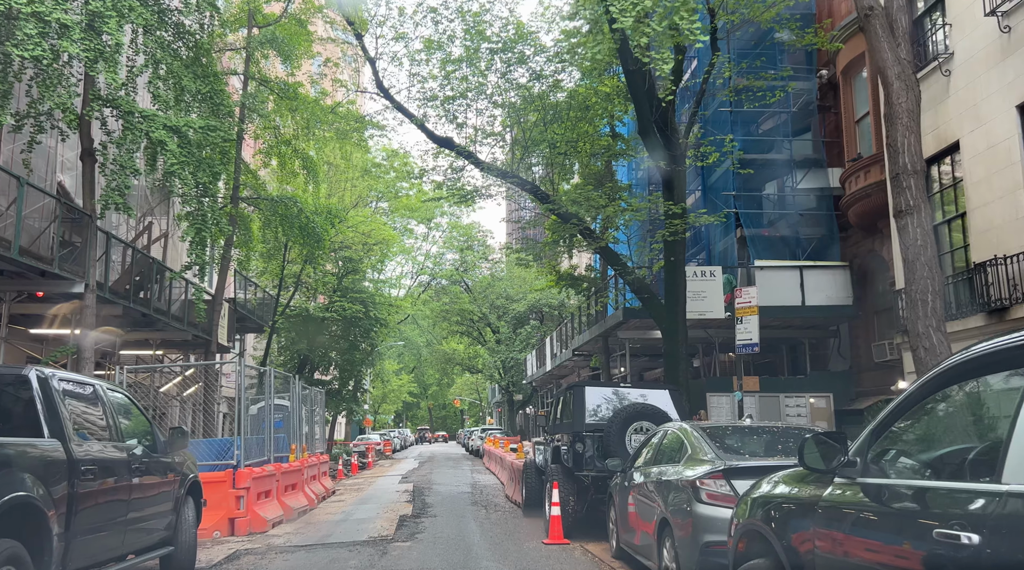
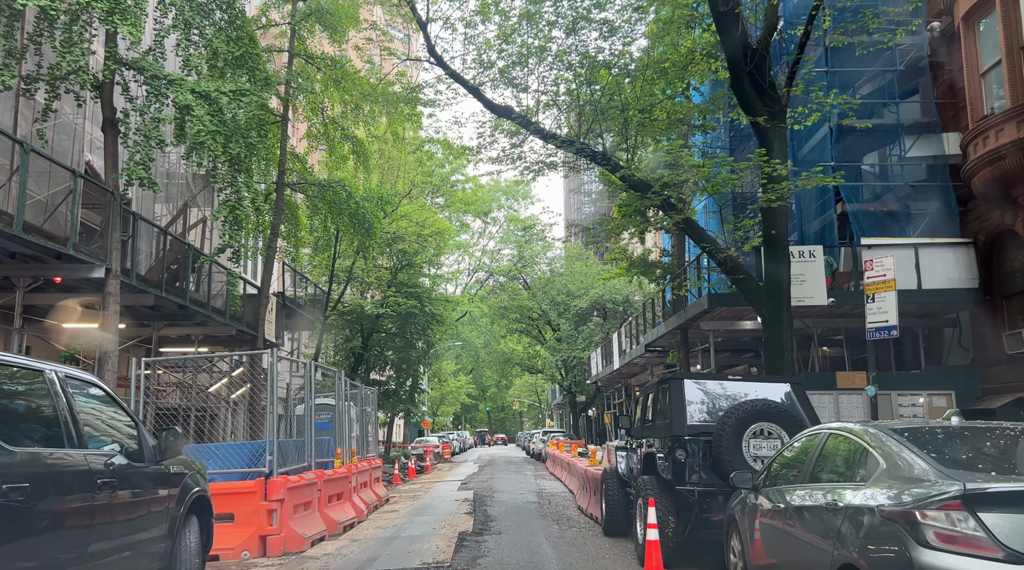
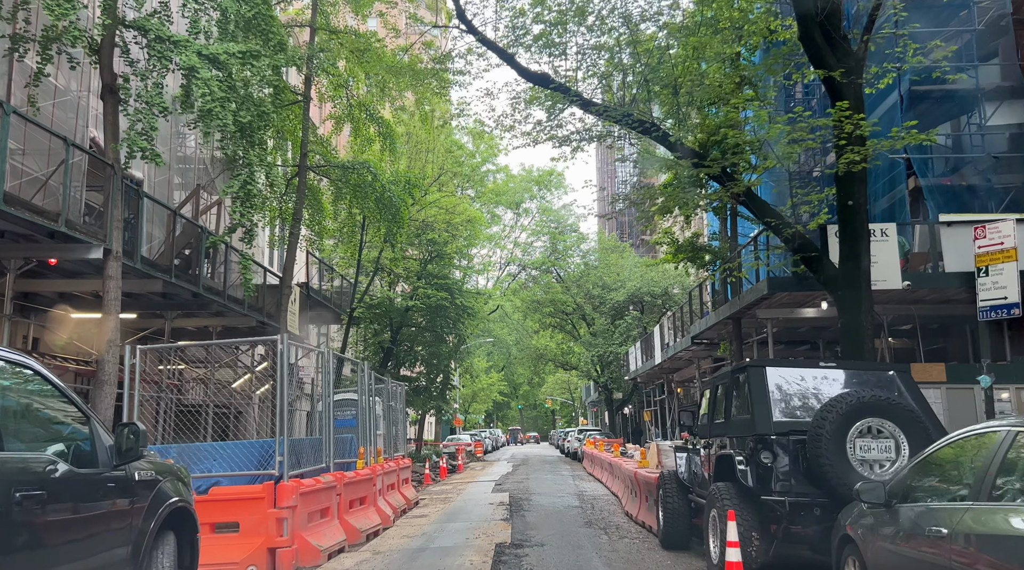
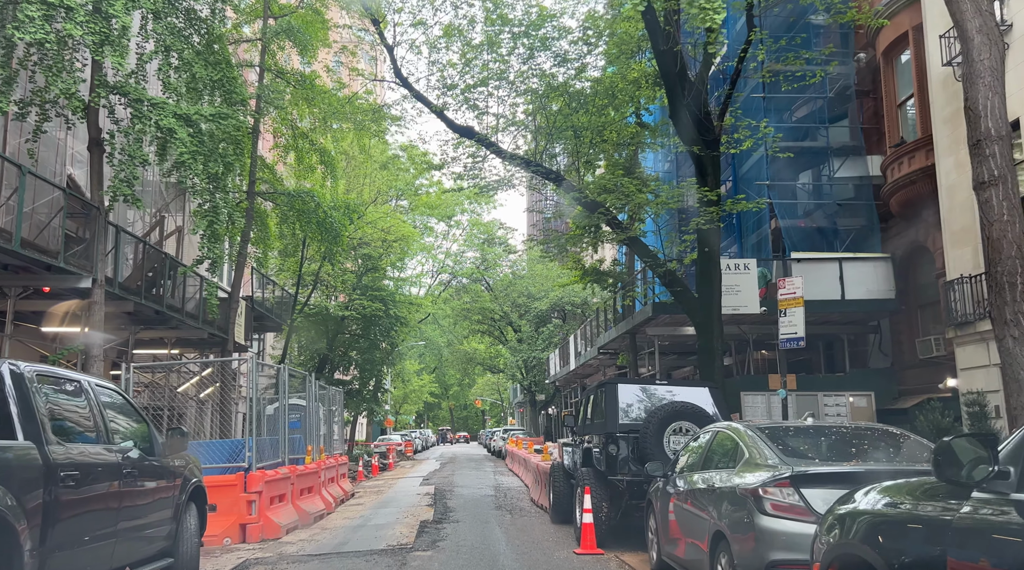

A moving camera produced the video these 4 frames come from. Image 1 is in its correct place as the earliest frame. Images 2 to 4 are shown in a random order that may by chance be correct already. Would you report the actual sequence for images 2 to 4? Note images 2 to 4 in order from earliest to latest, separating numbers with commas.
4, 2, 3
